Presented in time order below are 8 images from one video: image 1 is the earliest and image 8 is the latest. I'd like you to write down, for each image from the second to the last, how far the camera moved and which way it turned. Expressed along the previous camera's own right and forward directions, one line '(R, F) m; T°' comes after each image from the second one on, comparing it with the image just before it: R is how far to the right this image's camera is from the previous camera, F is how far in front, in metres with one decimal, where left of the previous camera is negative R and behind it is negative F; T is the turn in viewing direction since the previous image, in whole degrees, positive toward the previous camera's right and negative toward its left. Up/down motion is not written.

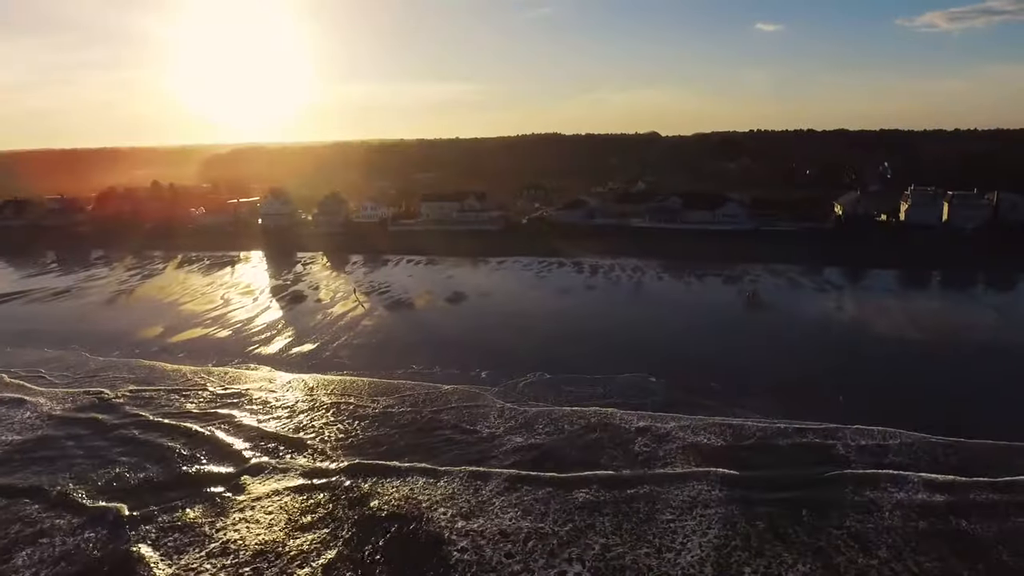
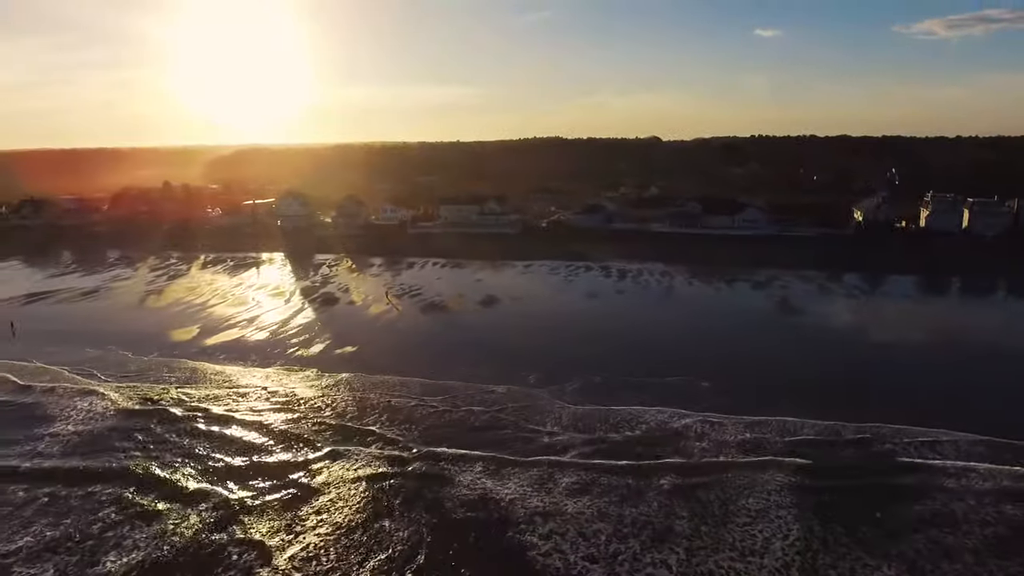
(-0.8, 0.0) m; 0°
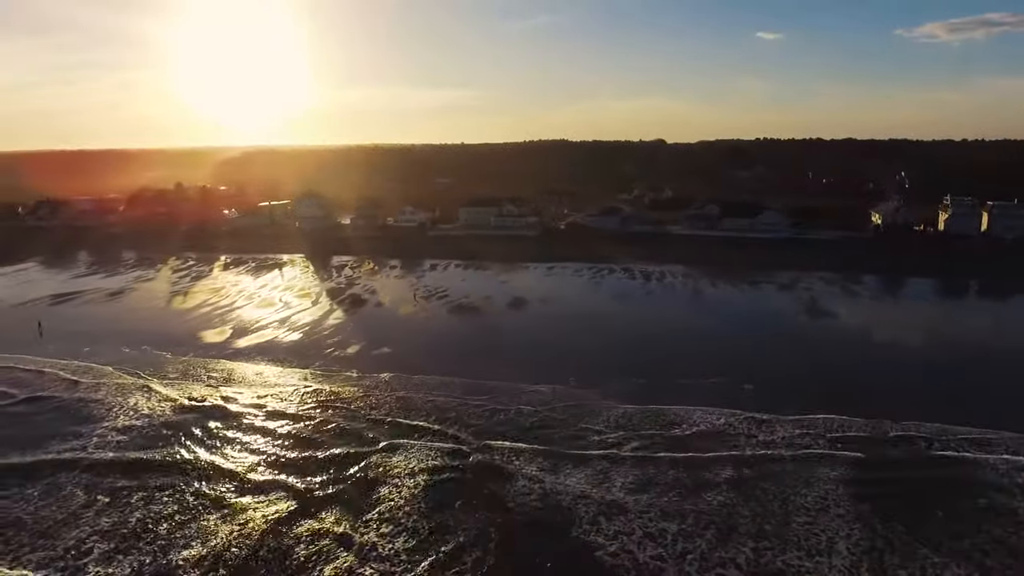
(-0.6, -0.1) m; 0°
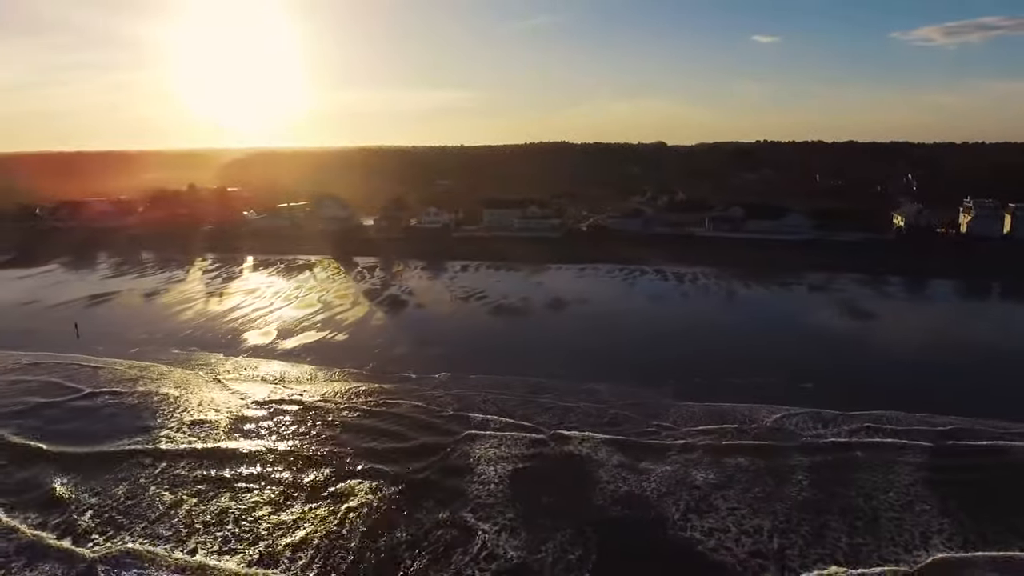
(-1.0, -0.1) m; 0°
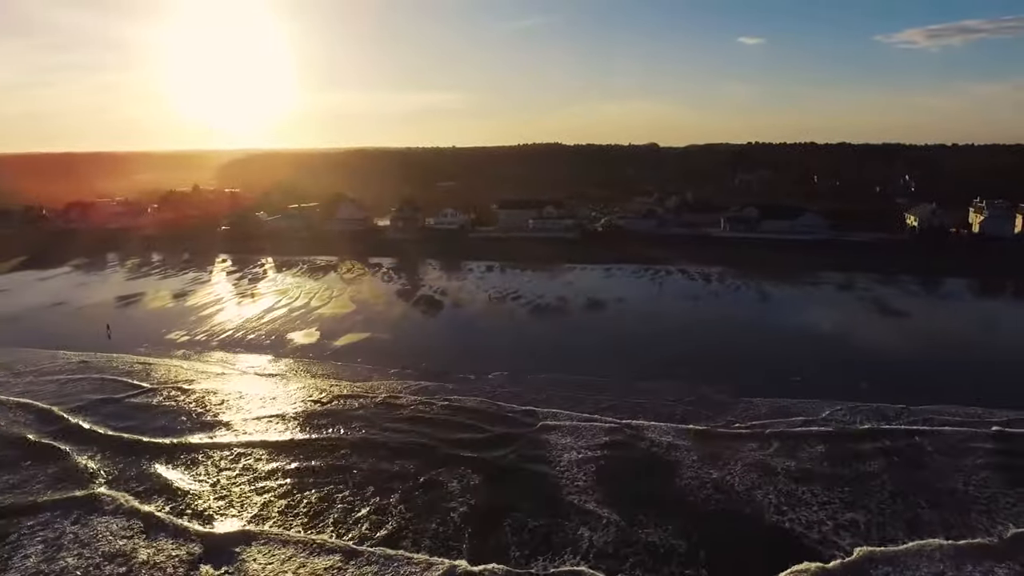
(-1.1, -0.1) m; +1°
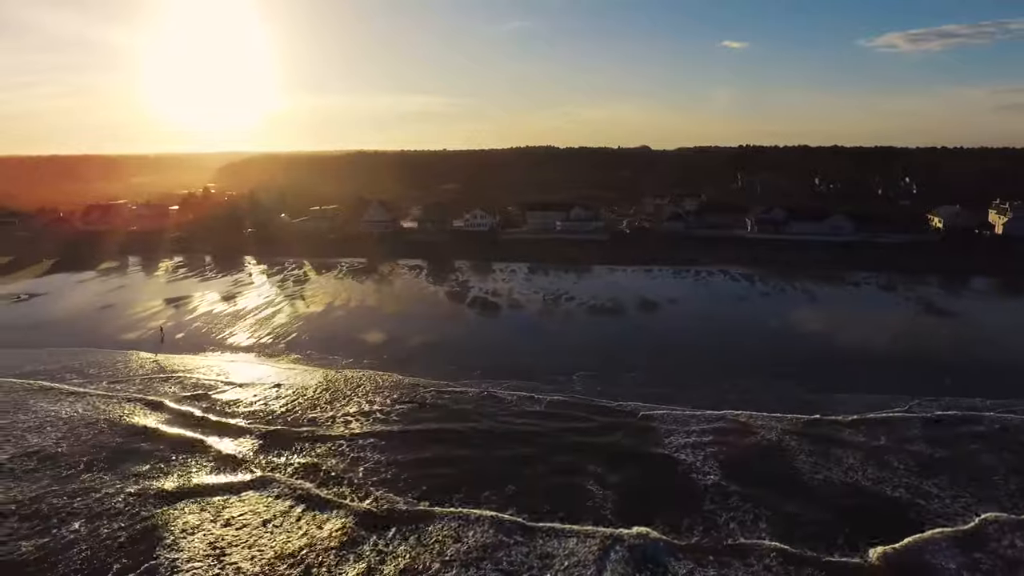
(-1.6, -0.2) m; +1°
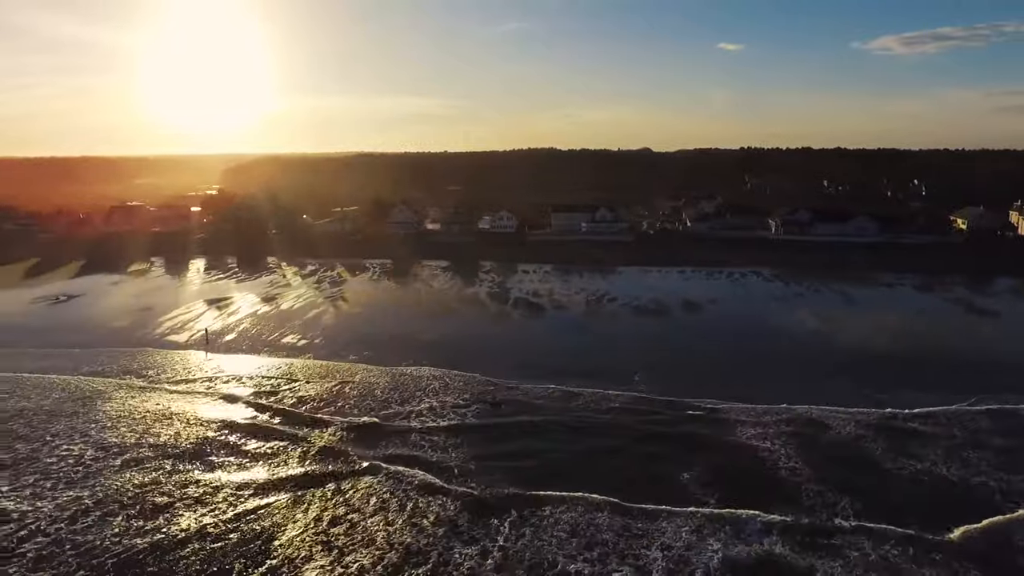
(-1.1, -0.1) m; 0°
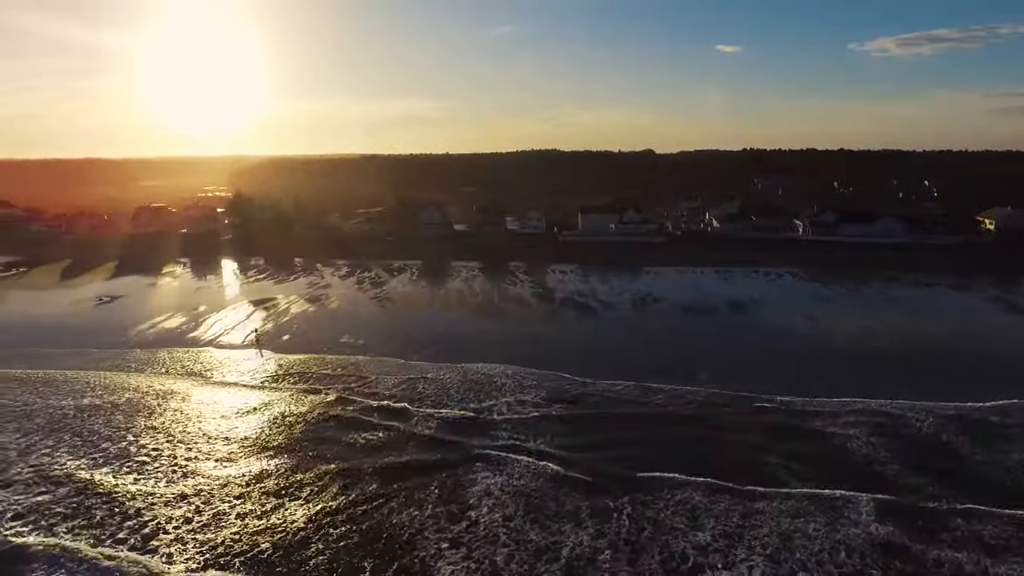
(-1.2, -0.2) m; 0°
